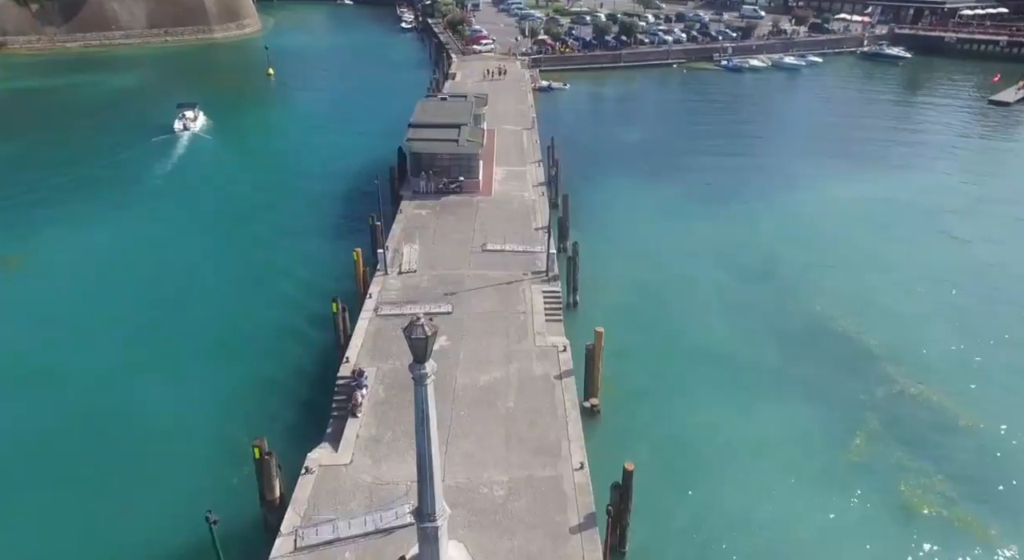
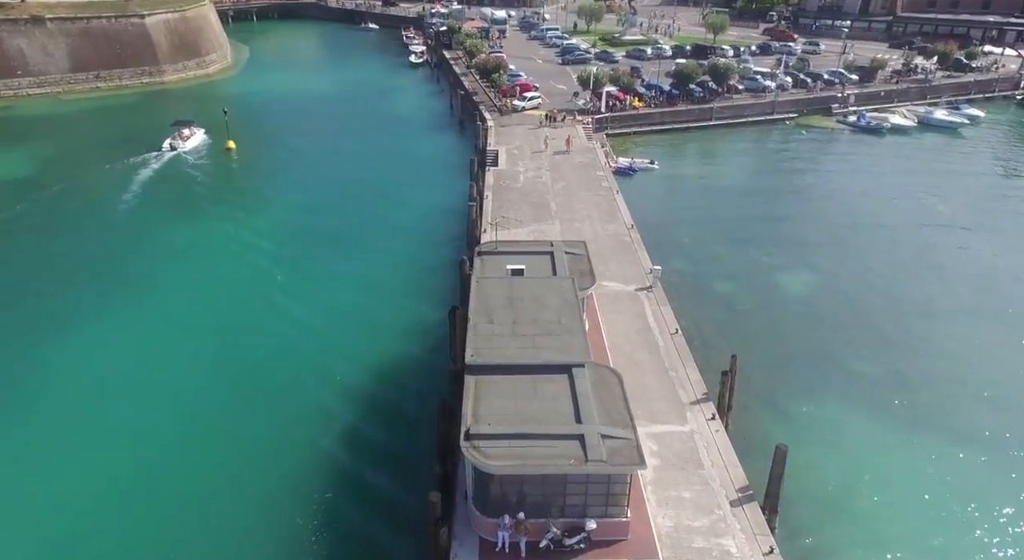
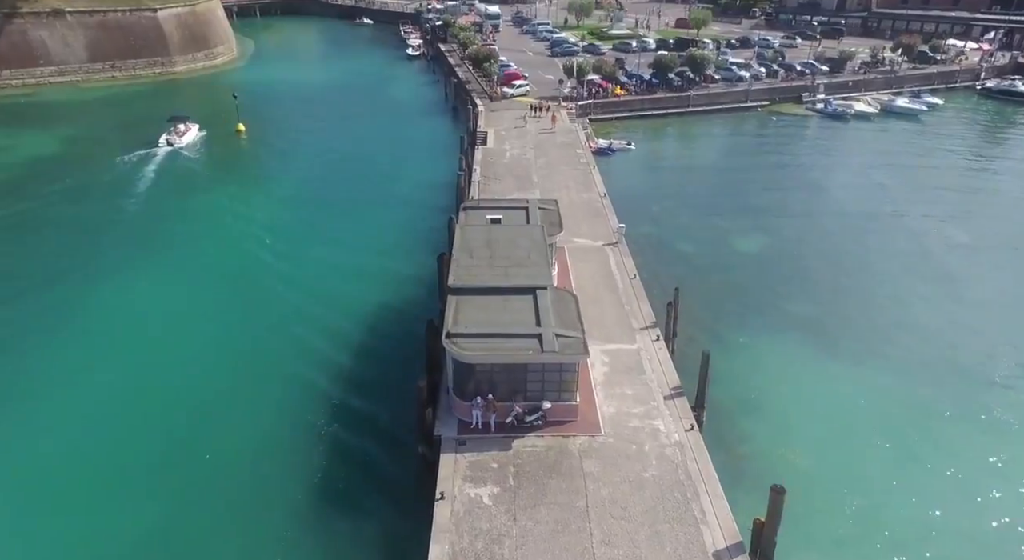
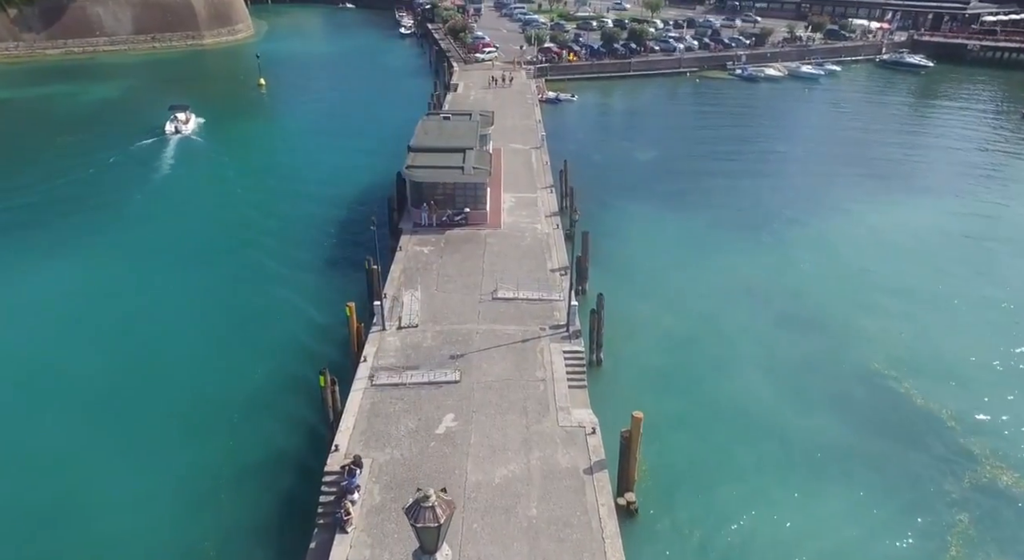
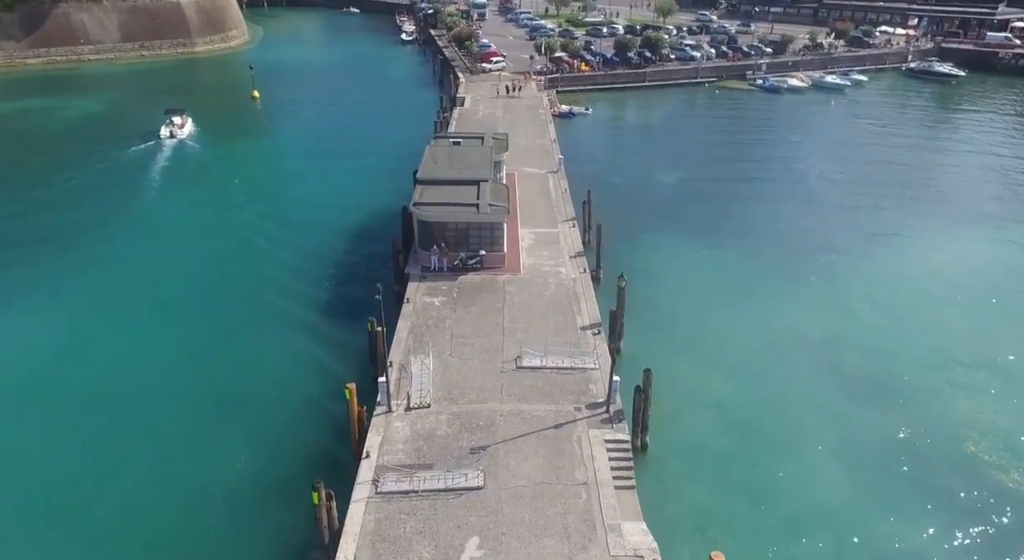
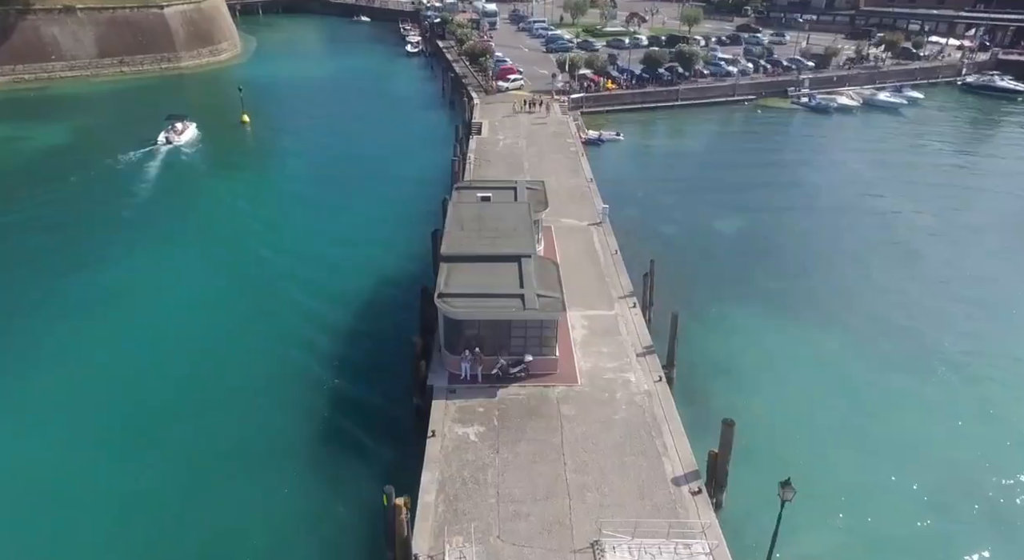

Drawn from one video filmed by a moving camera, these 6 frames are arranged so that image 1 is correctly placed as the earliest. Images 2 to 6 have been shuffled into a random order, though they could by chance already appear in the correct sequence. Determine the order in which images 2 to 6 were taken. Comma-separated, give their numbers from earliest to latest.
4, 5, 6, 3, 2
